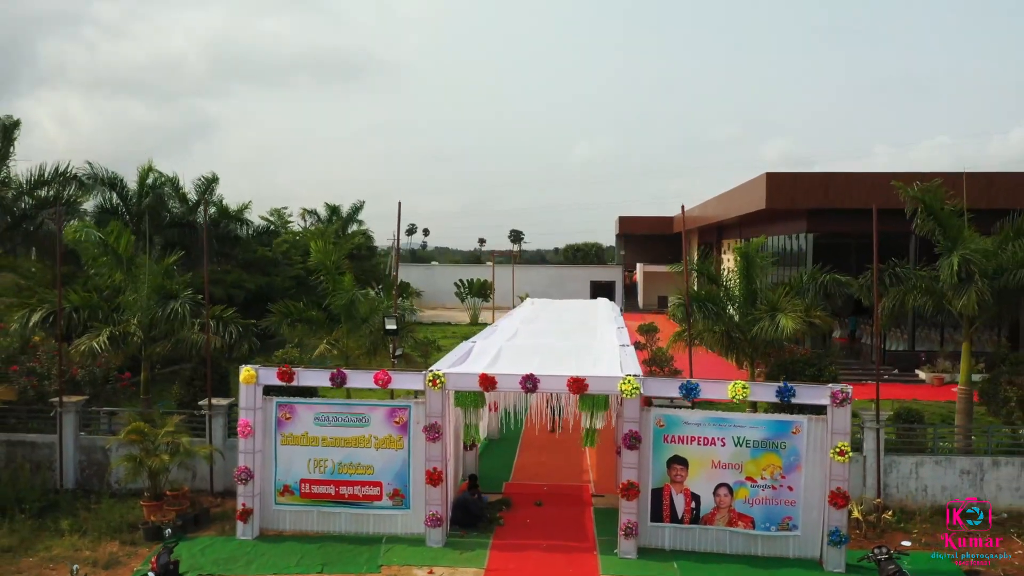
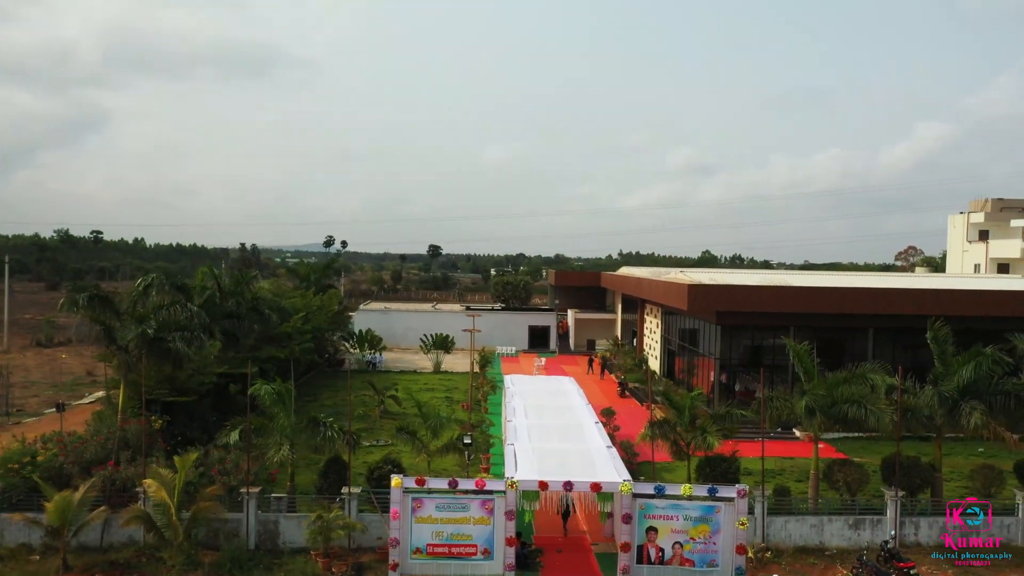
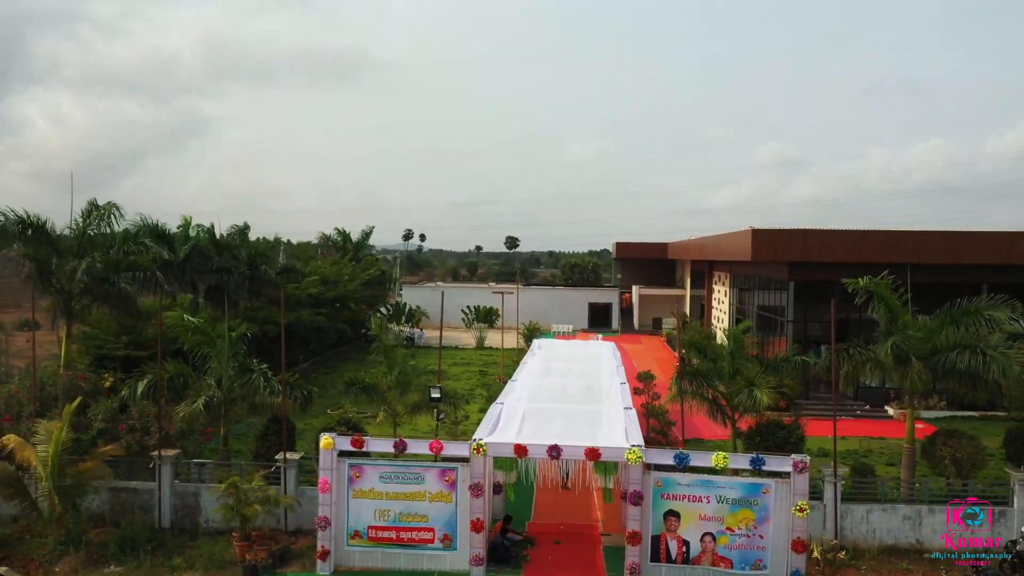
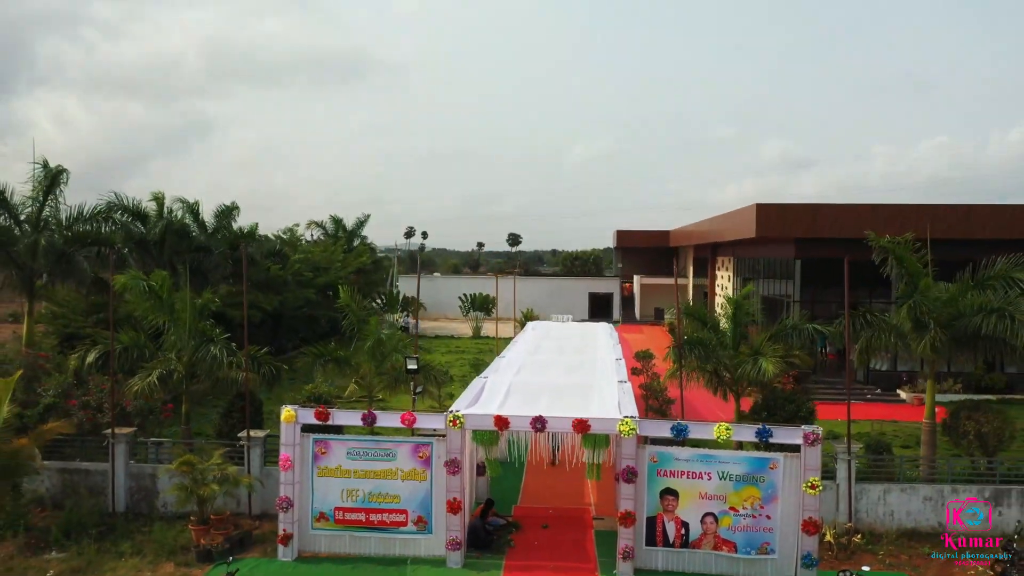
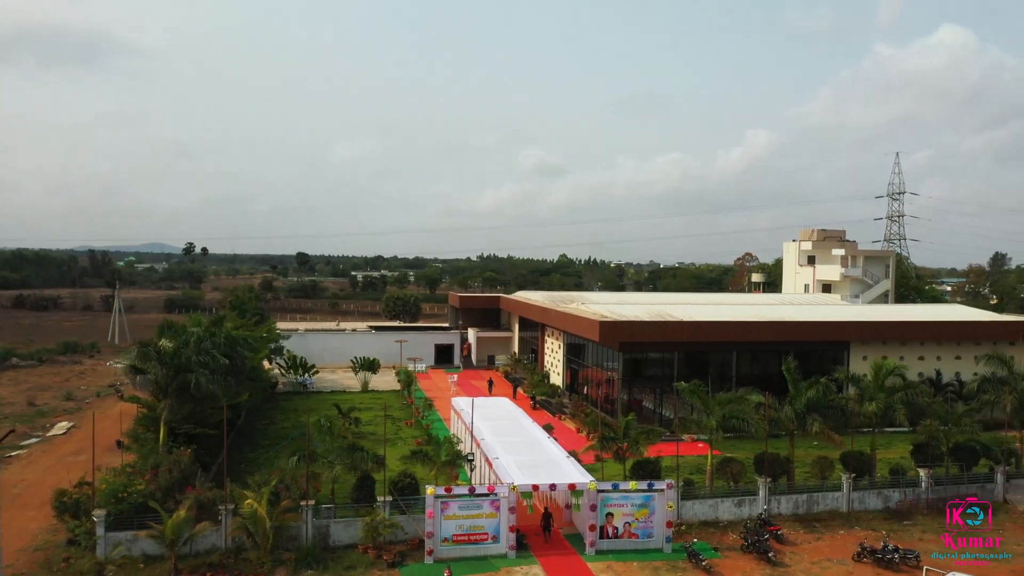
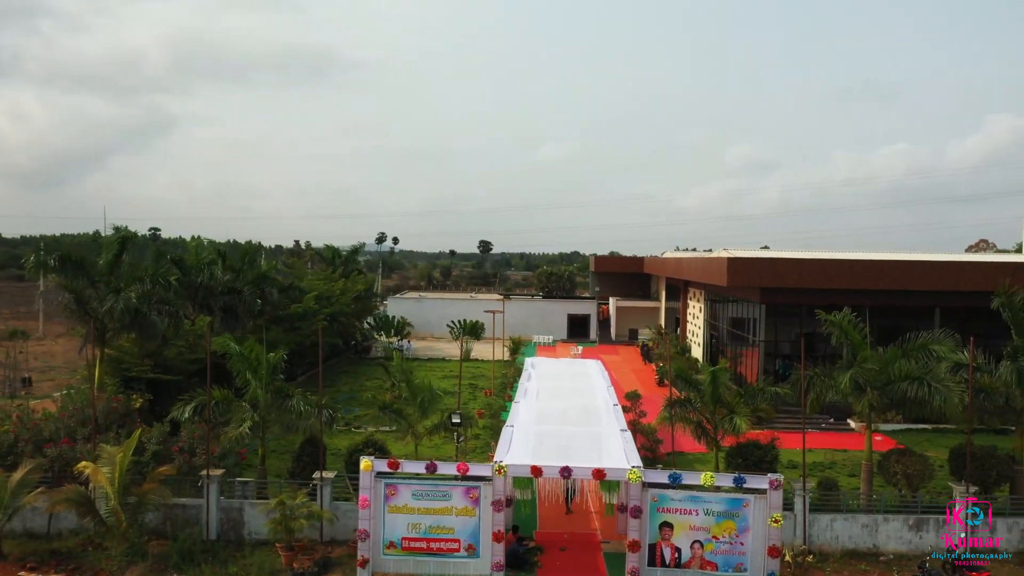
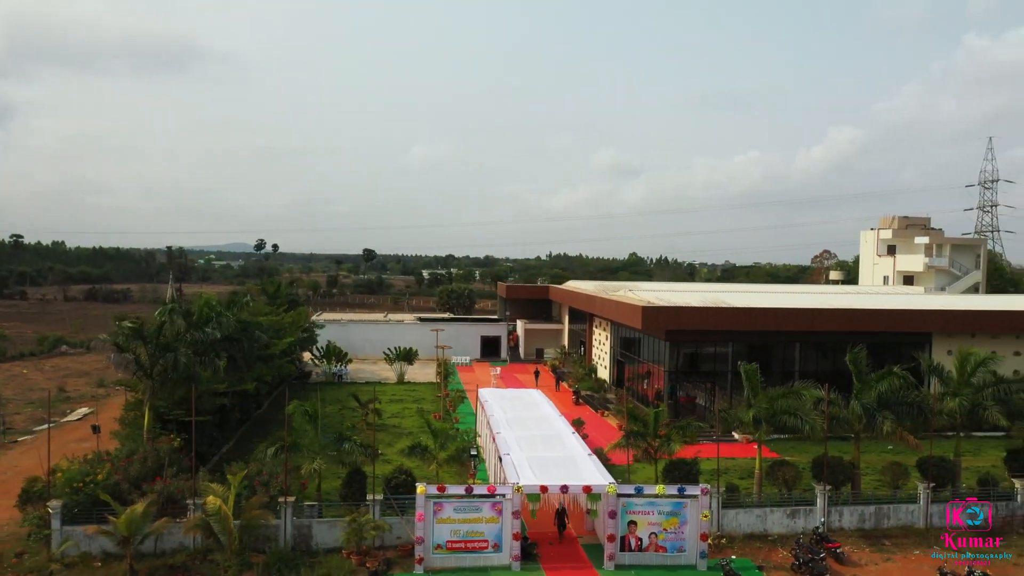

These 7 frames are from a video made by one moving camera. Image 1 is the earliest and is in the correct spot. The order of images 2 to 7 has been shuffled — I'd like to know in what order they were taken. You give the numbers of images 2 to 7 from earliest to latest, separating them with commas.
4, 3, 6, 2, 7, 5
